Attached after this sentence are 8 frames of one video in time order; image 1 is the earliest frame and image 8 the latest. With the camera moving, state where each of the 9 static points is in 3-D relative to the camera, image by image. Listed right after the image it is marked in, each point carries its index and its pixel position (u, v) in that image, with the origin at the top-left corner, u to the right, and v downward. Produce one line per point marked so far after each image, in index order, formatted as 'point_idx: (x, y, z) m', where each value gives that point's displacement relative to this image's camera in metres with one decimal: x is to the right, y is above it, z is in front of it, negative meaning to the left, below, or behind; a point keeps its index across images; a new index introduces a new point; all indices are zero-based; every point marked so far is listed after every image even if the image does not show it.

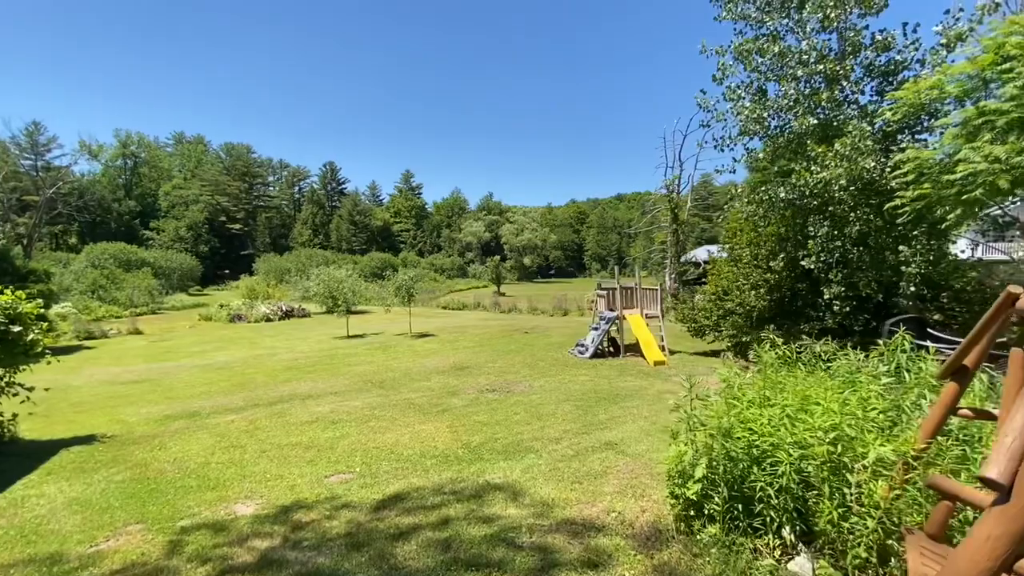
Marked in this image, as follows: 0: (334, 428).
0: (-2.7, -2.2, +7.4) m
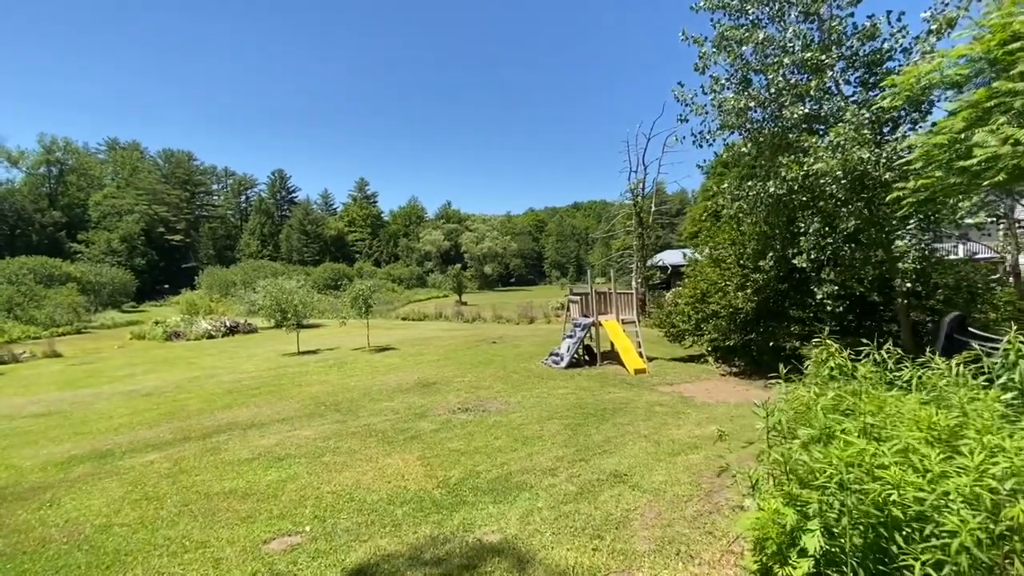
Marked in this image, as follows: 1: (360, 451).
0: (-3.0, -2.3, +6.1) m
1: (-2.1, -2.3, +6.6) m
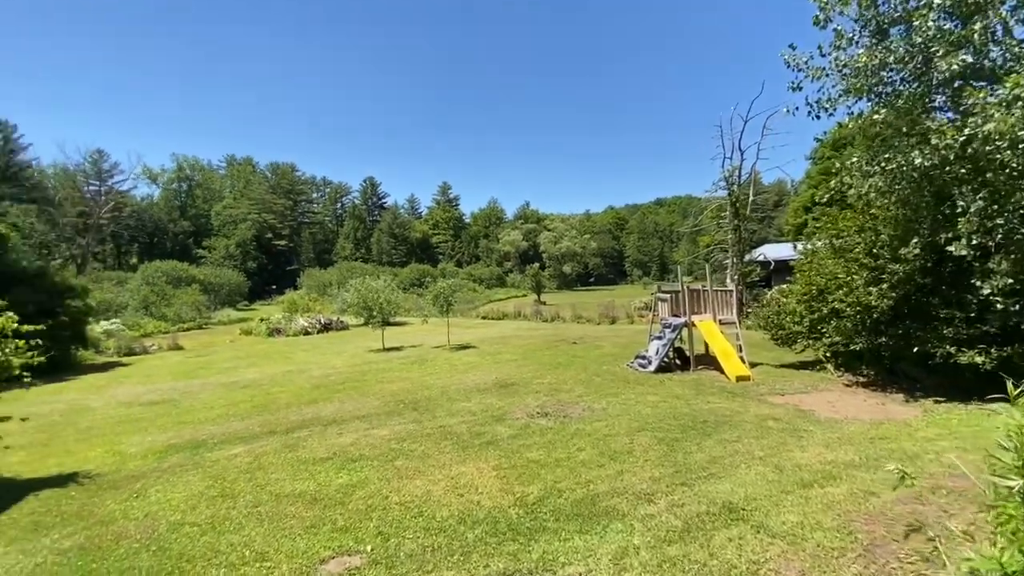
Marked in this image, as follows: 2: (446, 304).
0: (-1.9, -2.2, +5.8) m
1: (-1.0, -2.2, +6.1) m
2: (-2.7, -0.7, +19.7) m
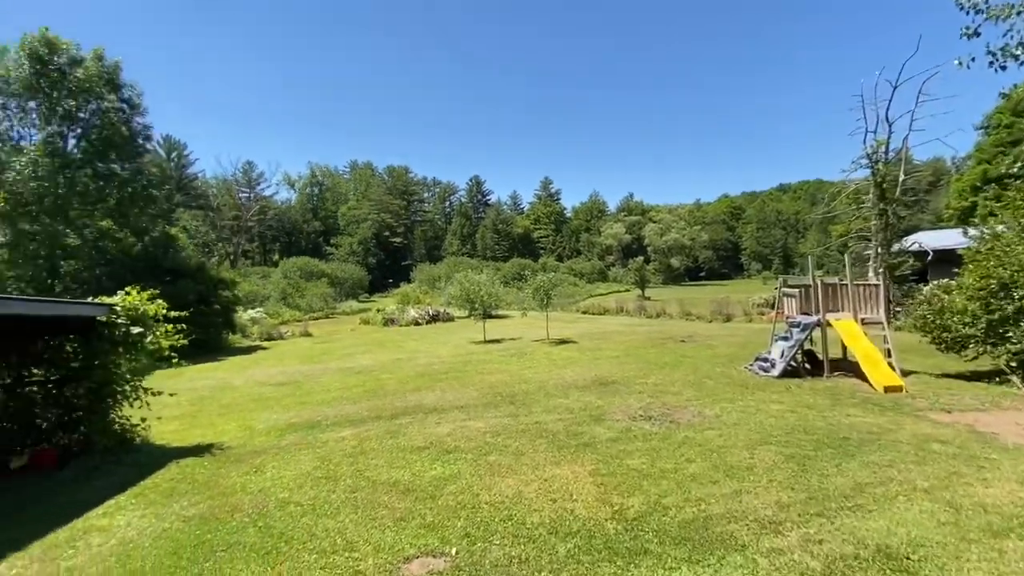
0: (-0.8, -2.1, +5.8) m
1: (+0.2, -2.1, +5.9) m
2: (+1.4, -0.4, +19.4) m
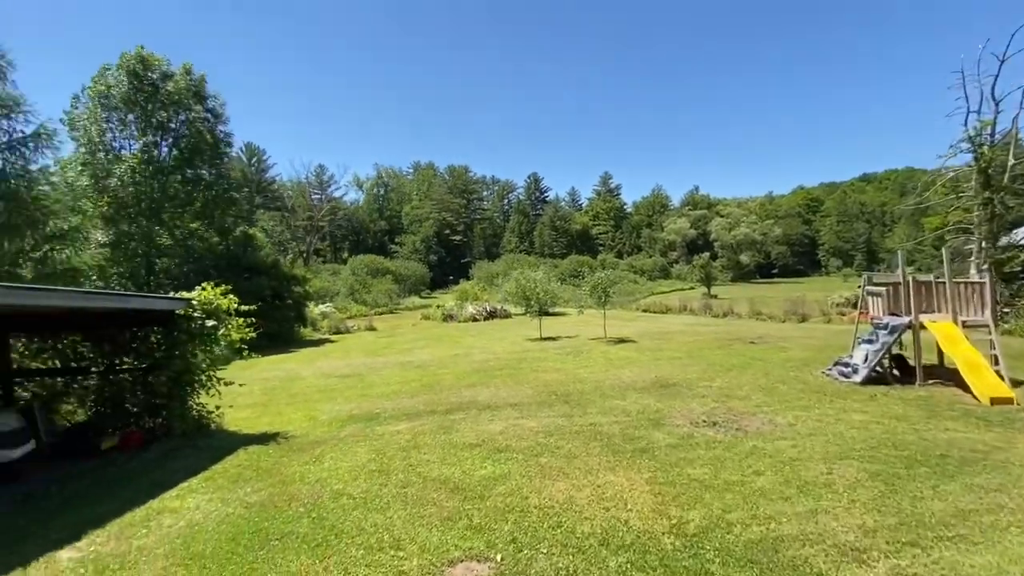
0: (-0.2, -2.1, +5.7) m
1: (+0.8, -2.0, +5.7) m
2: (+3.7, -0.3, +19.0) m
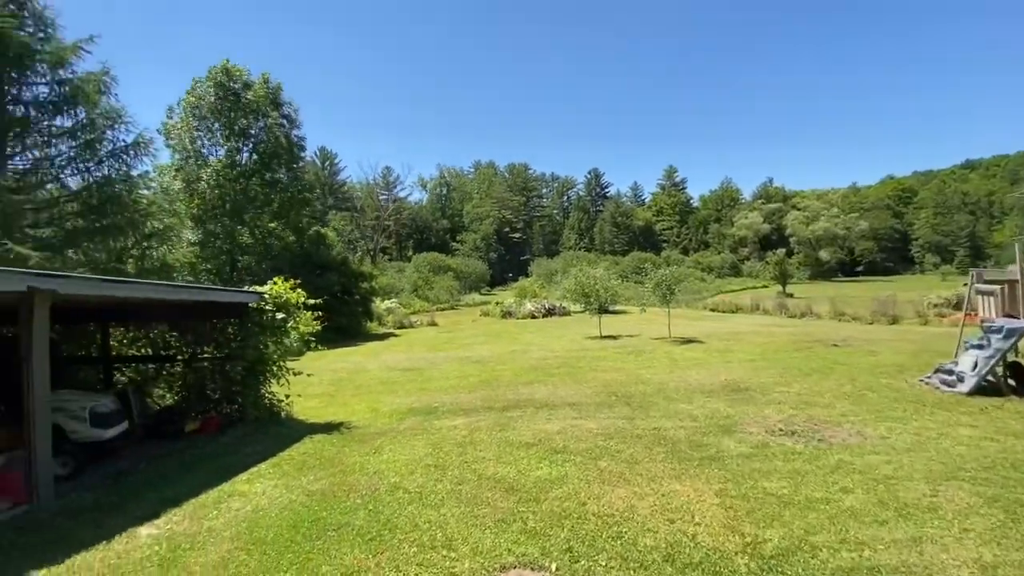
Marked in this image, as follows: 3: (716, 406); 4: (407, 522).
0: (+0.5, -2.0, +5.5) m
1: (+1.5, -2.0, +5.3) m
2: (+6.0, -0.2, +18.2) m
3: (+3.5, -2.0, +8.1) m
4: (-0.9, -1.9, +3.9) m
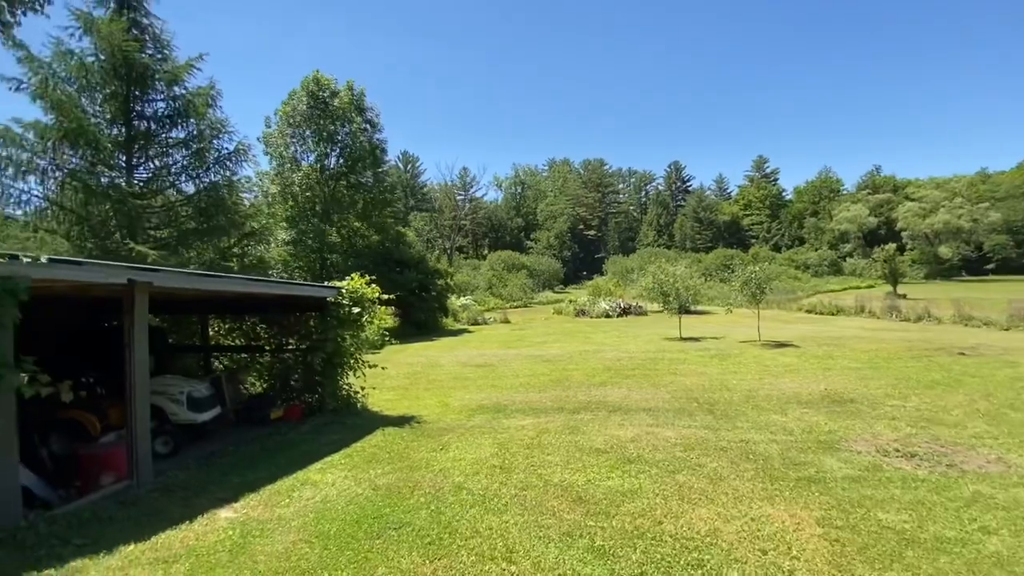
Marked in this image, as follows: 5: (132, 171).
0: (+1.3, -2.0, +5.1) m
1: (+2.2, -2.0, +4.8) m
2: (+8.6, -0.1, +16.8) m
3: (+4.6, -2.0, +7.2) m
4: (-0.4, -1.9, +3.7) m
5: (-11.2, +3.4, +13.9) m
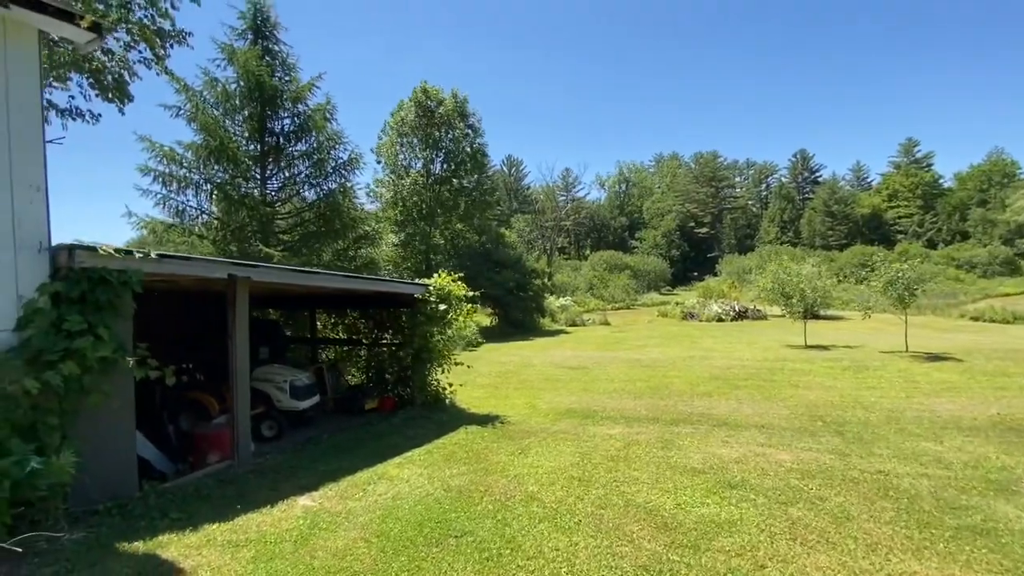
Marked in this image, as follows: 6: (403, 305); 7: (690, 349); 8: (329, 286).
0: (+2.0, -2.0, +4.4) m
1: (+2.9, -1.9, +3.9) m
2: (+11.8, -0.2, +14.2) m
3: (+5.7, -2.0, +5.7) m
4: (+0.1, -1.8, +3.4) m
5: (-8.2, +3.5, +15.7) m
6: (-1.8, -0.3, +8.0) m
7: (+6.2, -2.1, +16.6) m
8: (-2.3, 0.0, +6.0) m
